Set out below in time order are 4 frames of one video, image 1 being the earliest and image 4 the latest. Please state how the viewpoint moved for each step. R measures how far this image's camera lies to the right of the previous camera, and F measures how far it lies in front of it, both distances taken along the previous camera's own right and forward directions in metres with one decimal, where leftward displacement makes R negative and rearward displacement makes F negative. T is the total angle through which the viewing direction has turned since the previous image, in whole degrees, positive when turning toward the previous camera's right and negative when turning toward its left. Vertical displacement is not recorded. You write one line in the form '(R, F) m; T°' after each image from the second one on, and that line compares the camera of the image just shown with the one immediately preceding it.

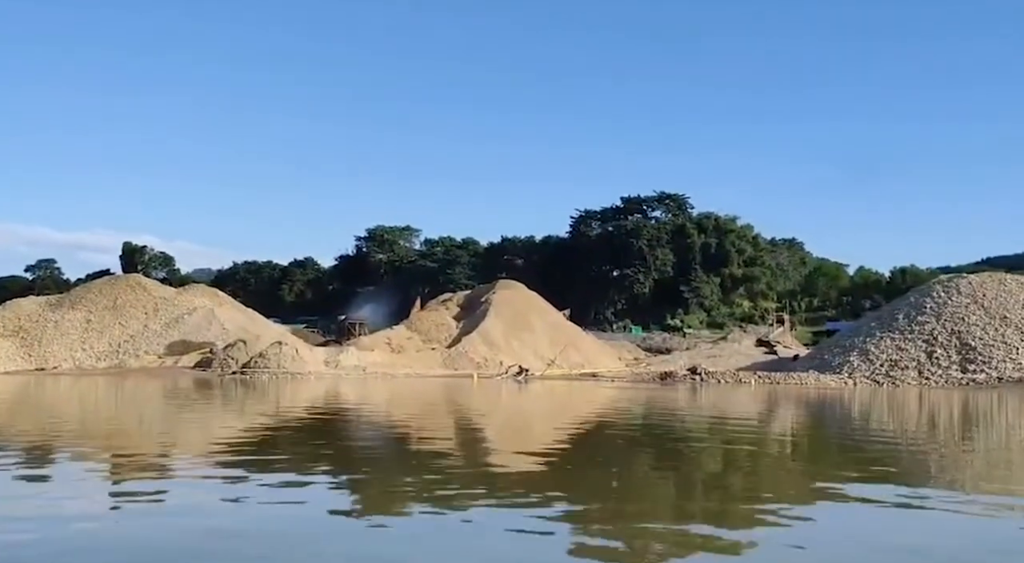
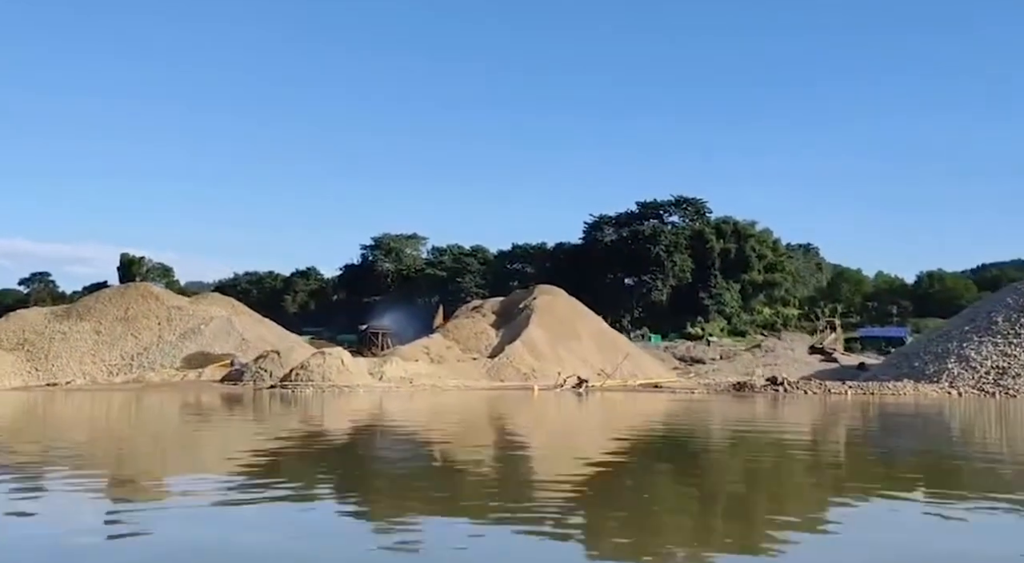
(-1.2, +2.1) m; 0°
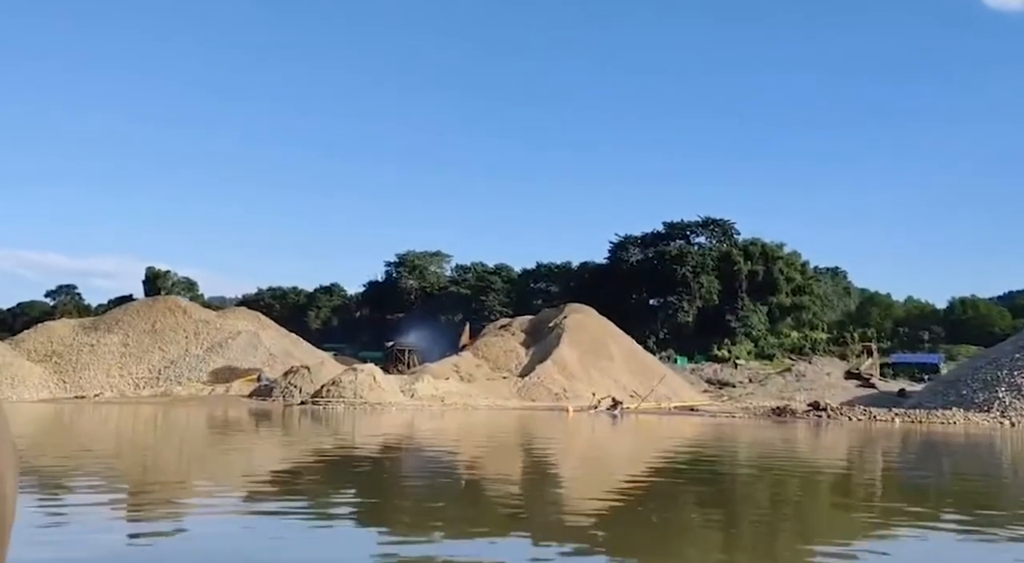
(-0.3, +0.5) m; -1°
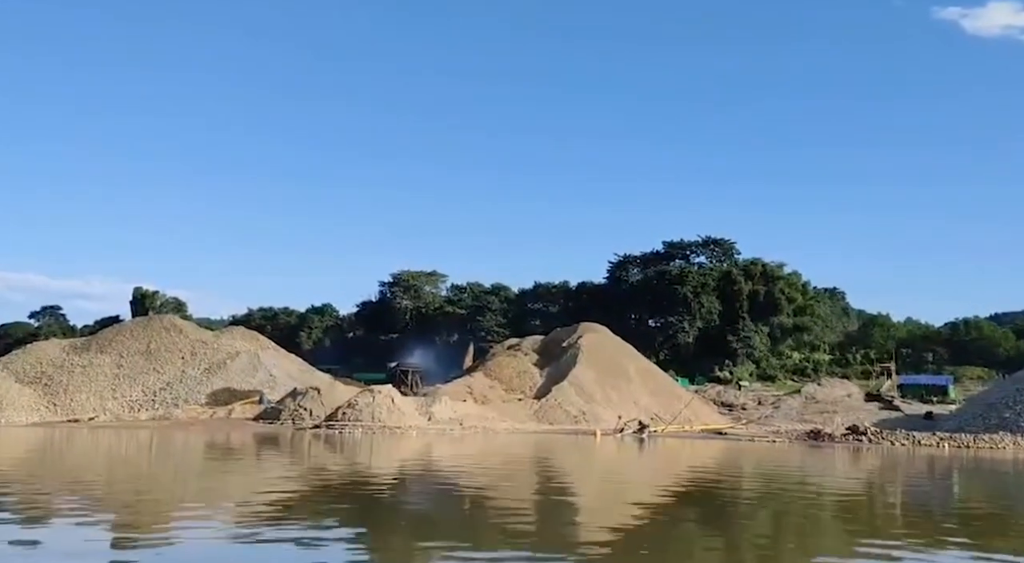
(-0.6, +1.1) m; +1°
